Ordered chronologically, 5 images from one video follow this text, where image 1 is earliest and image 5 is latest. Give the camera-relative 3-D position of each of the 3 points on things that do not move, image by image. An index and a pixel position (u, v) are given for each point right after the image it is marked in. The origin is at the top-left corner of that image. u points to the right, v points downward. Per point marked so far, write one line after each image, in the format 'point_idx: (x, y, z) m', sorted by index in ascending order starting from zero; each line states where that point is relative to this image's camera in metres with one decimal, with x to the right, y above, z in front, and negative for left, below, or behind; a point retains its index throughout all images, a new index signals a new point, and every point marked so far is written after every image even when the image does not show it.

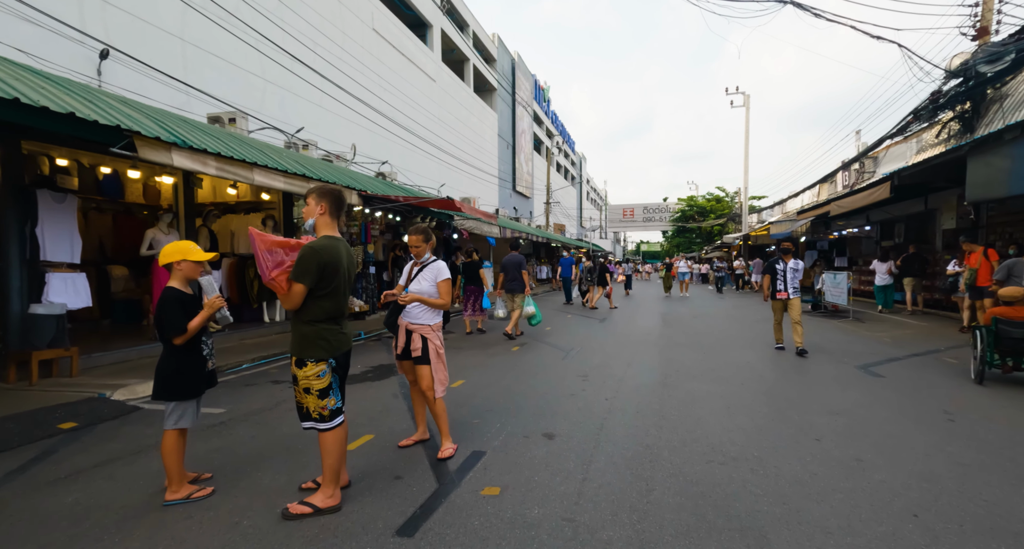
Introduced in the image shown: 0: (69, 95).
0: (-4.4, +1.8, +4.8) m
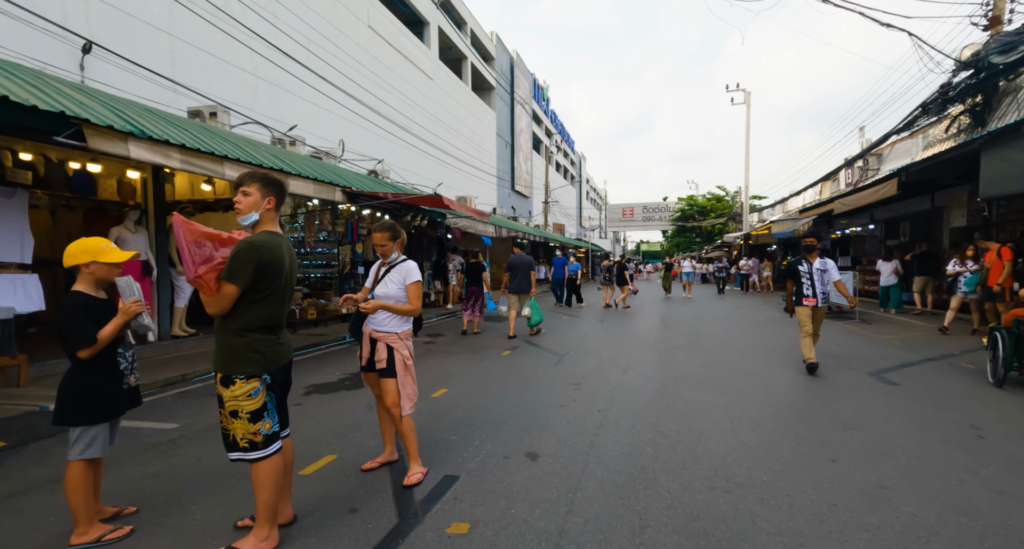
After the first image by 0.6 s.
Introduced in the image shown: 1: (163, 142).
0: (-4.6, +1.8, +4.4) m
1: (-3.9, +1.5, +5.3) m
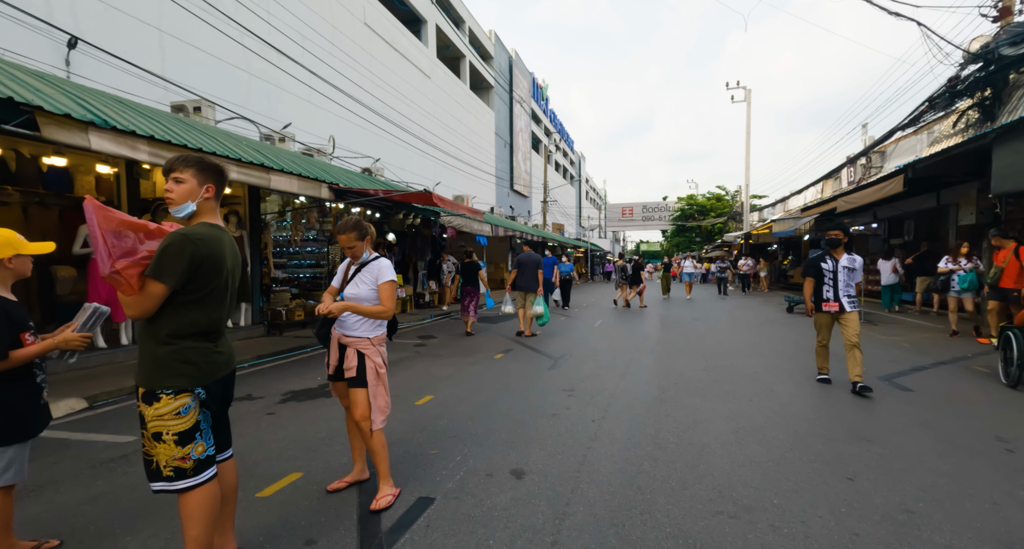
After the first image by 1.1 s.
0: (-4.7, +1.8, +4.1) m
1: (-4.0, +1.5, +5.0) m
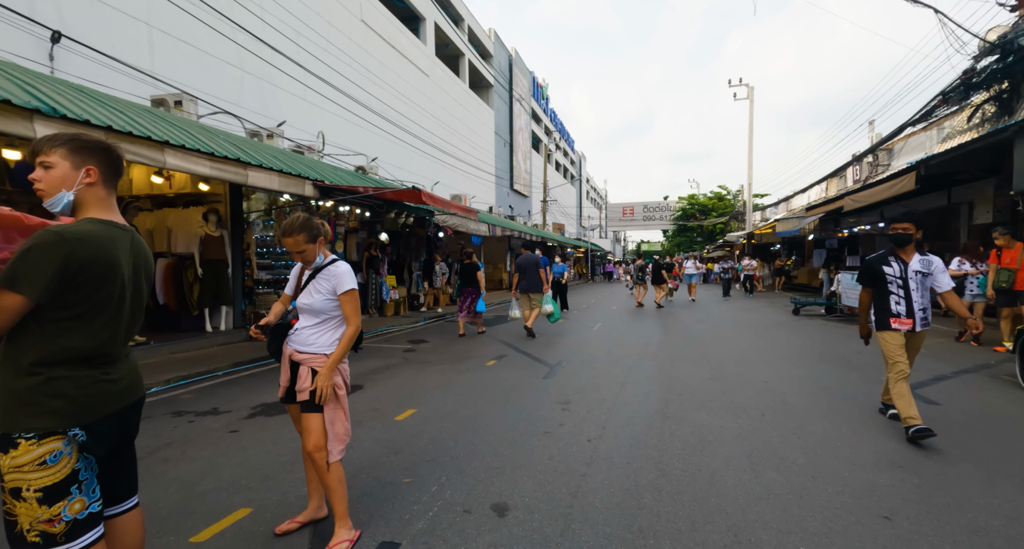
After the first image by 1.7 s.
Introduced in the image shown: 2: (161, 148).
0: (-4.8, +1.8, +3.7) m
1: (-4.1, +1.4, +4.6) m
2: (-4.0, +1.4, +5.5) m
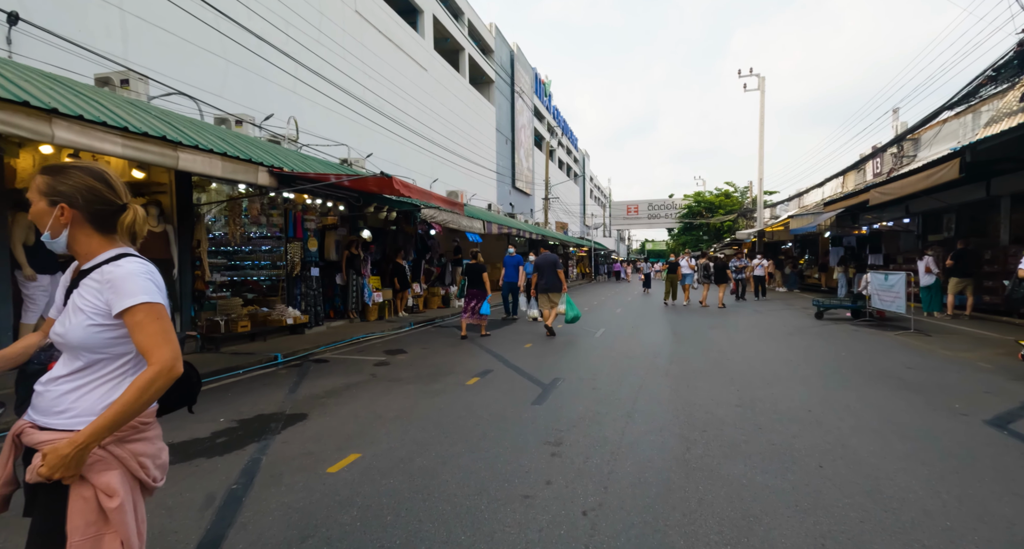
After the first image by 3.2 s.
0: (-5.0, +1.7, +2.6) m
1: (-4.3, +1.4, +3.5) m
2: (-4.2, +1.4, +4.4) m
